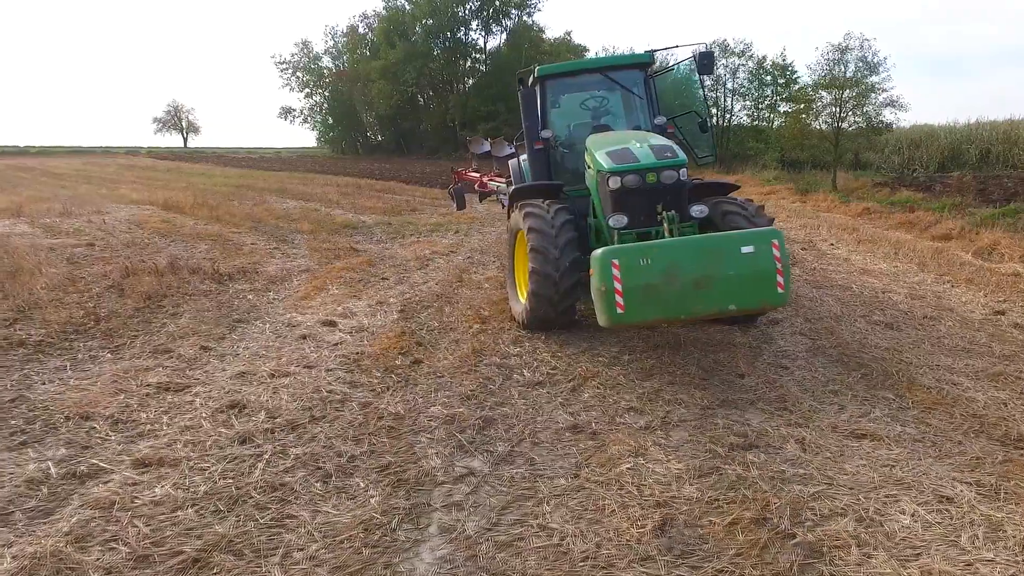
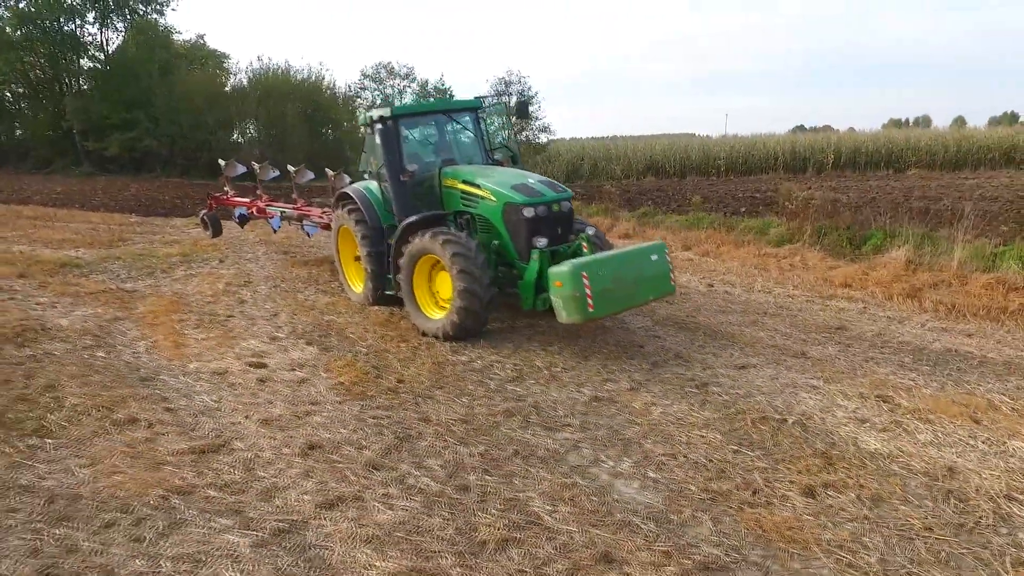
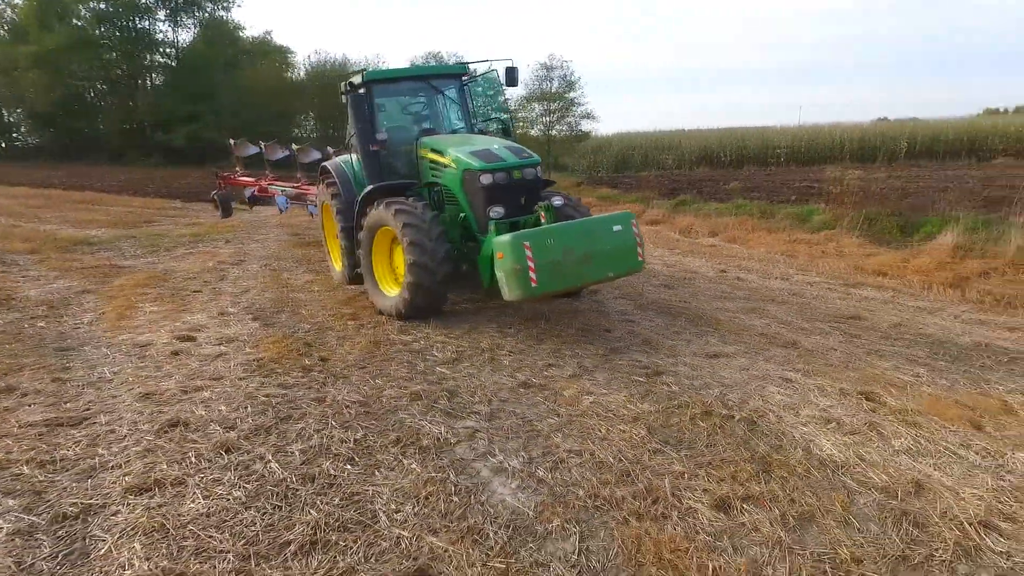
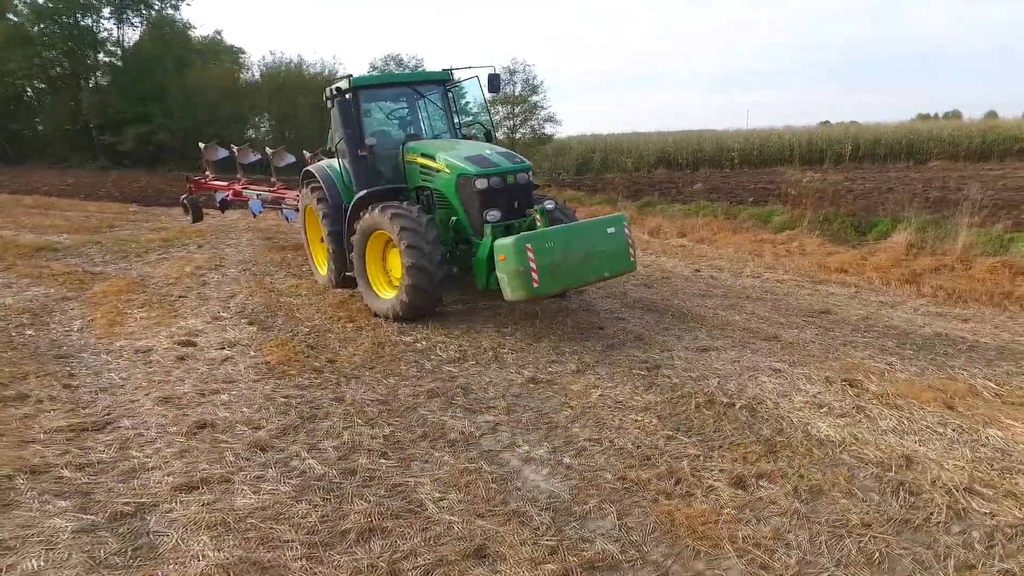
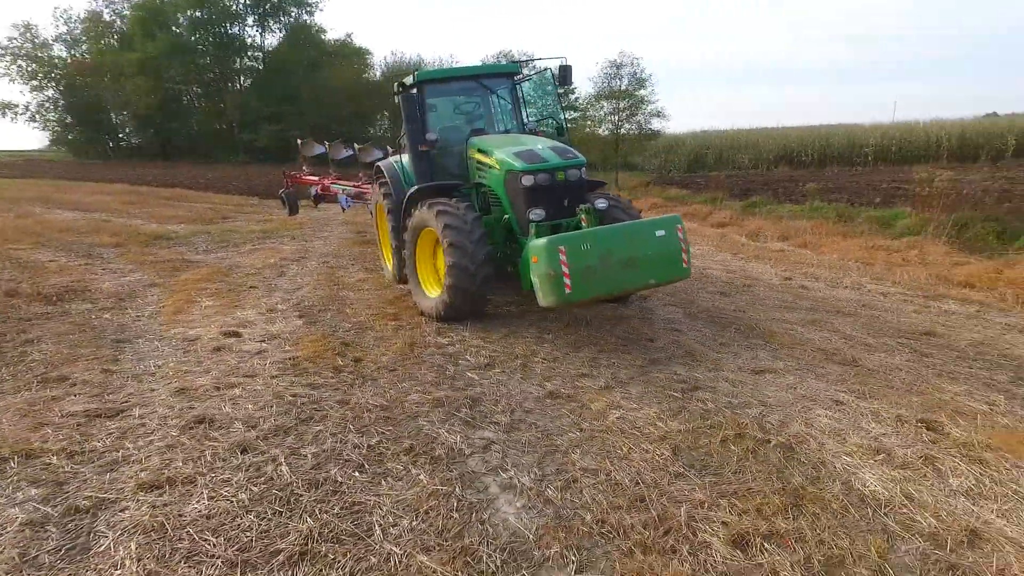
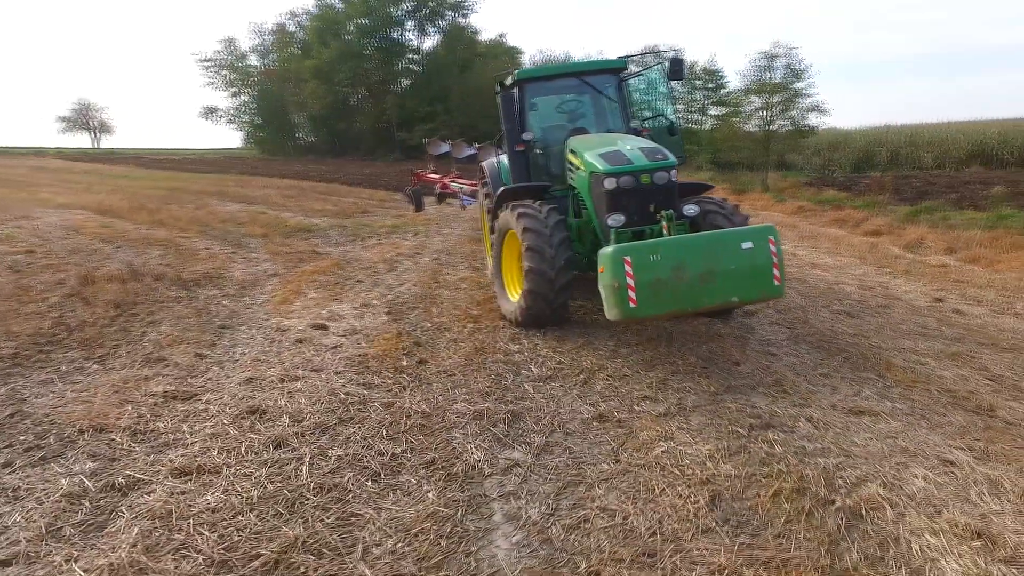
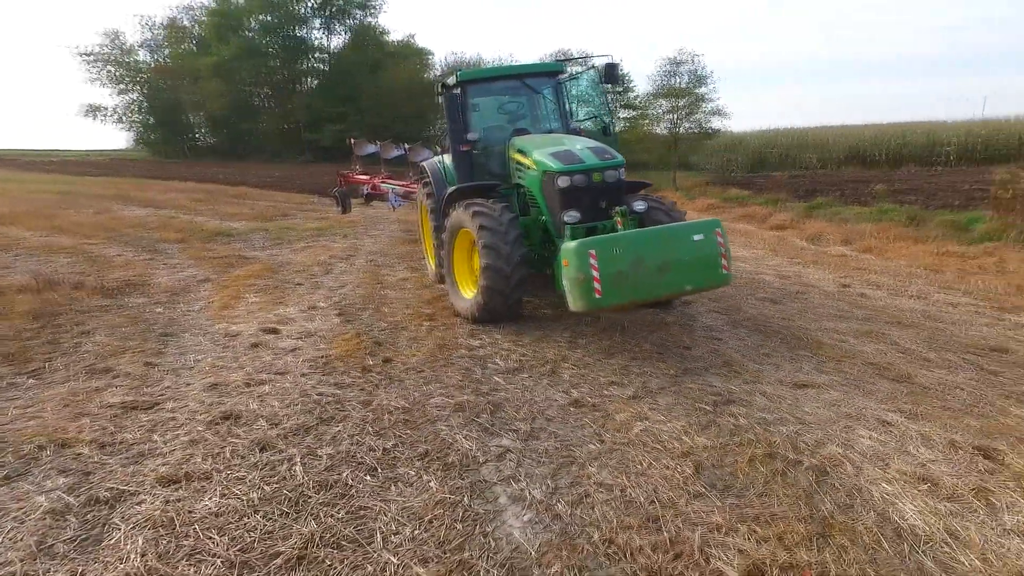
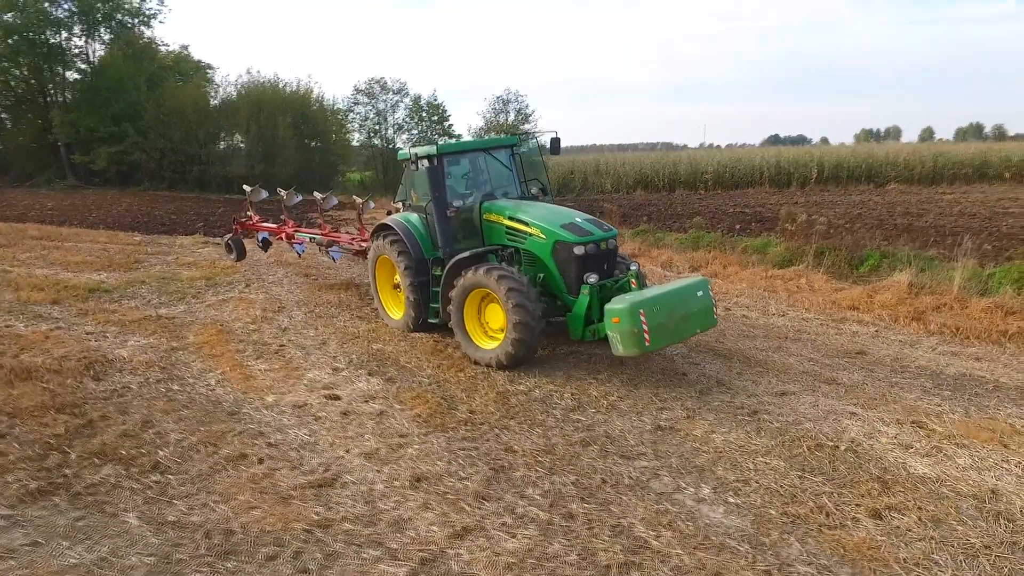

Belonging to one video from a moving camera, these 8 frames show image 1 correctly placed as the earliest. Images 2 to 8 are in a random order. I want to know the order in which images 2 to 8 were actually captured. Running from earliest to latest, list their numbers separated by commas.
6, 7, 5, 3, 4, 2, 8
